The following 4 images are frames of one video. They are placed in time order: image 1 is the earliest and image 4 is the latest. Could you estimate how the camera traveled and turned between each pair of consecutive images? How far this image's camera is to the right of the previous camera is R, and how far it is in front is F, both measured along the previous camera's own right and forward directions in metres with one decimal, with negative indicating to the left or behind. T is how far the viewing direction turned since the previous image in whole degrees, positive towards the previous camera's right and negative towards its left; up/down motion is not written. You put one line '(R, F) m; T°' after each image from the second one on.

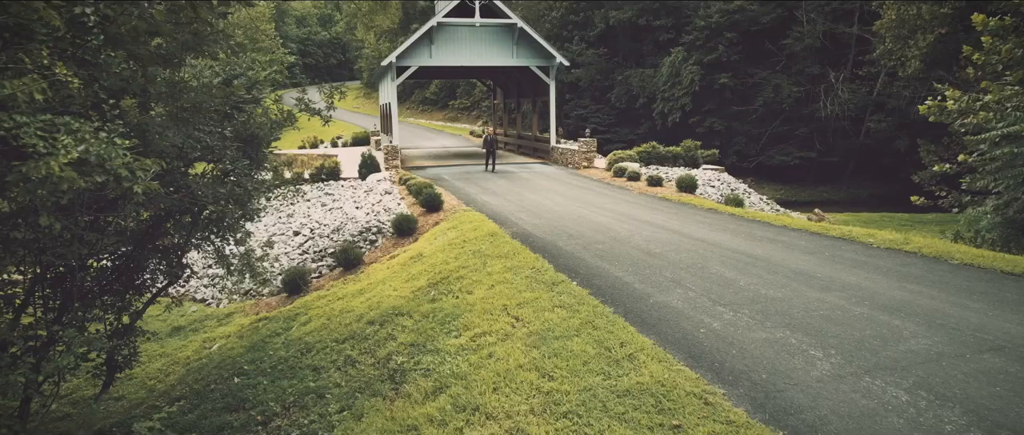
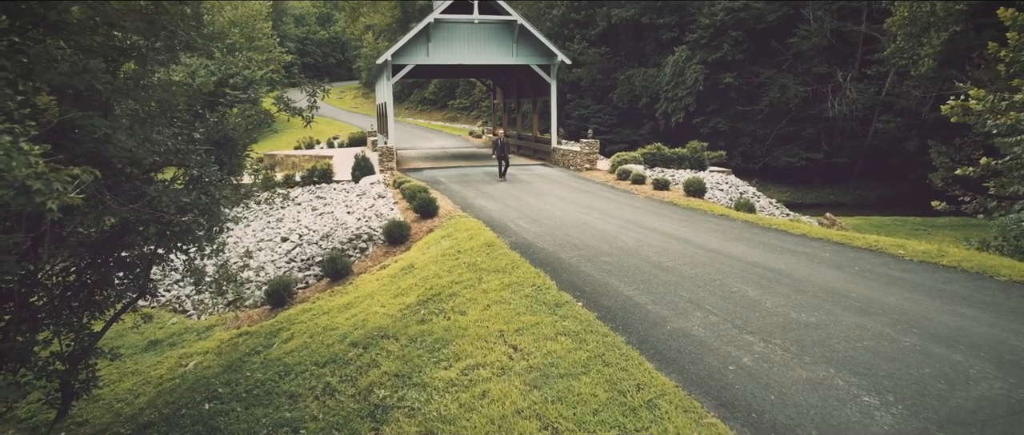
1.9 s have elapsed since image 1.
(0.0, +0.8) m; 0°
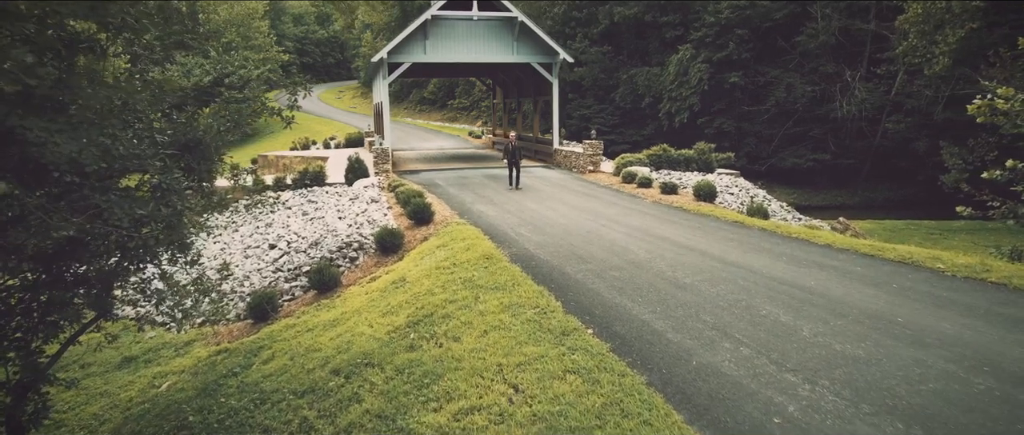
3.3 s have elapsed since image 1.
(0.0, +0.8) m; 0°
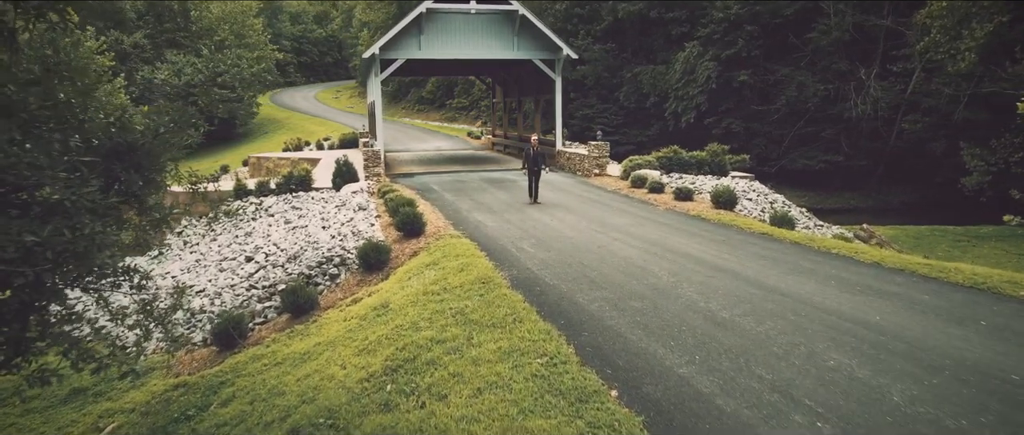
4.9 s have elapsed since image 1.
(0.0, +1.4) m; 0°
